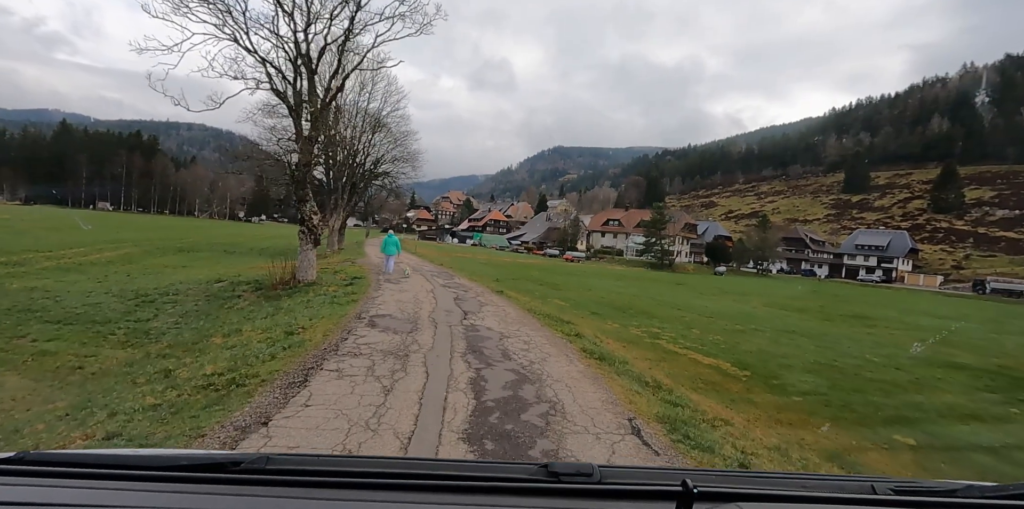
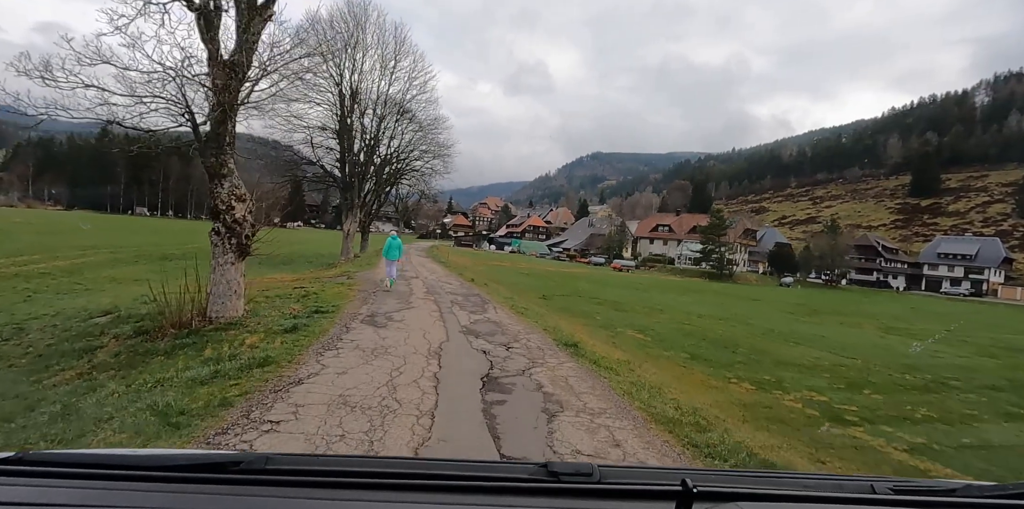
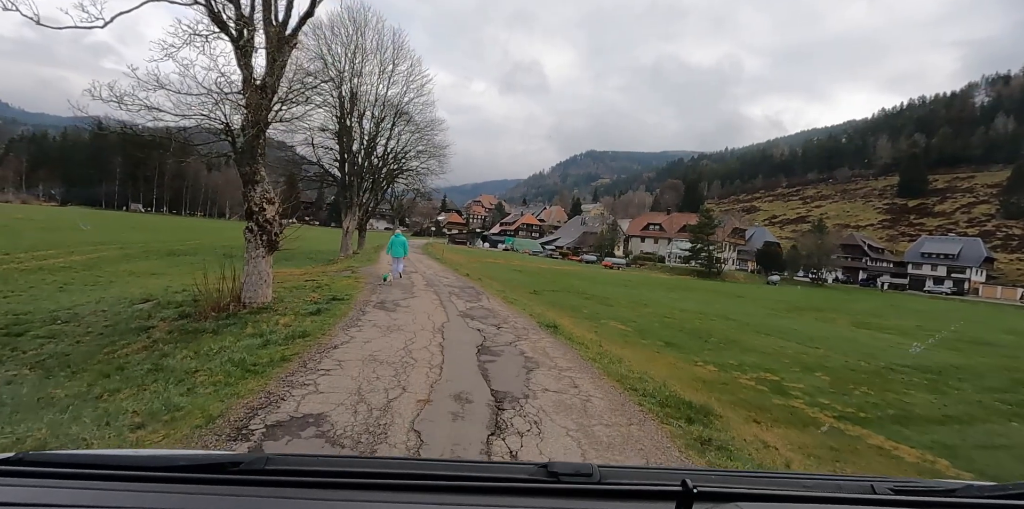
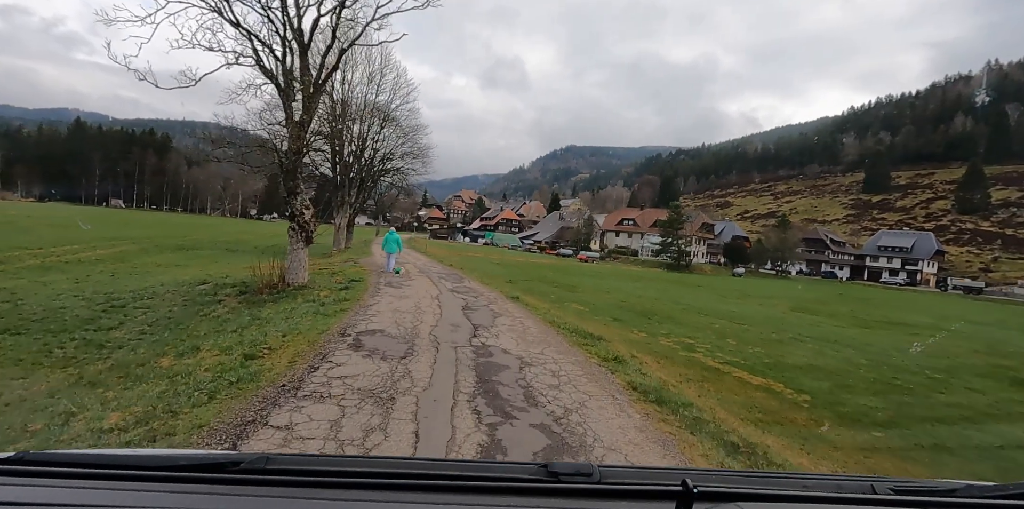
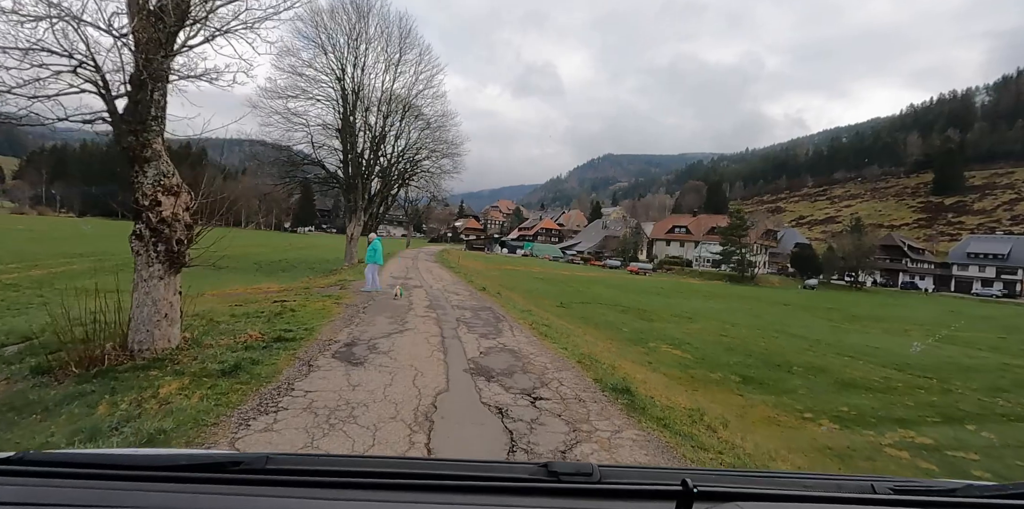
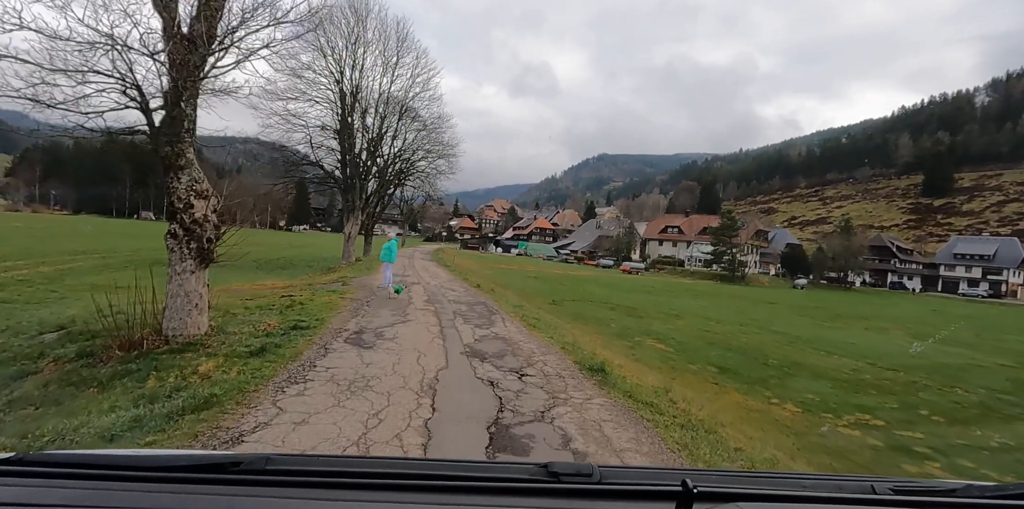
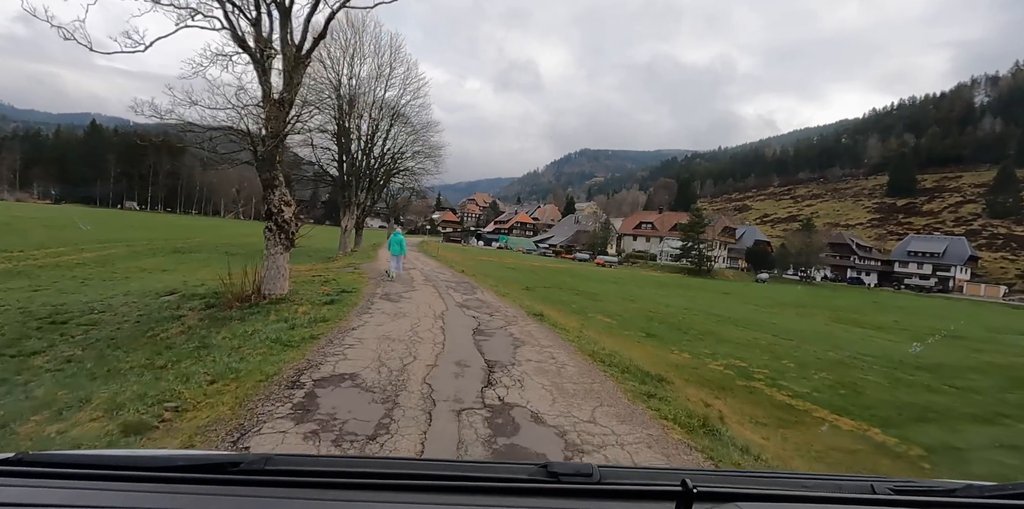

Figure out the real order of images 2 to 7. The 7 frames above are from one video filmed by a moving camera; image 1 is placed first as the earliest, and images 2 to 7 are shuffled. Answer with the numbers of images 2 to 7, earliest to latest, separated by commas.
4, 7, 3, 2, 6, 5
